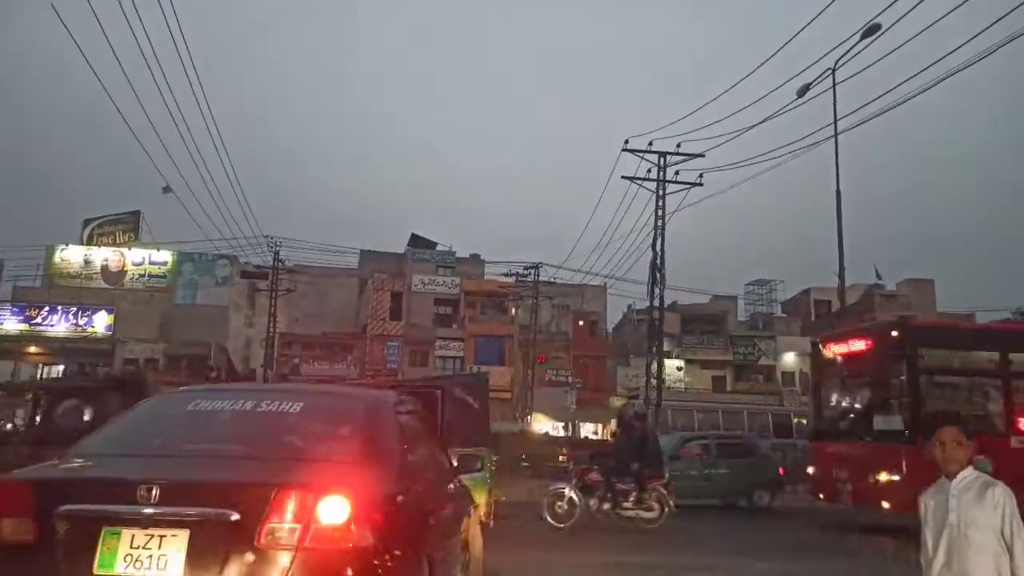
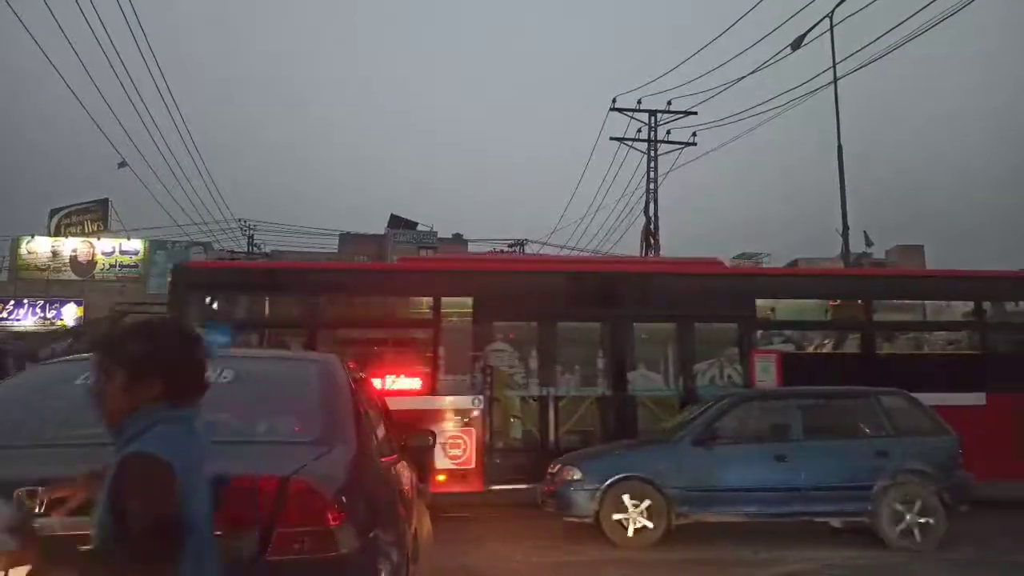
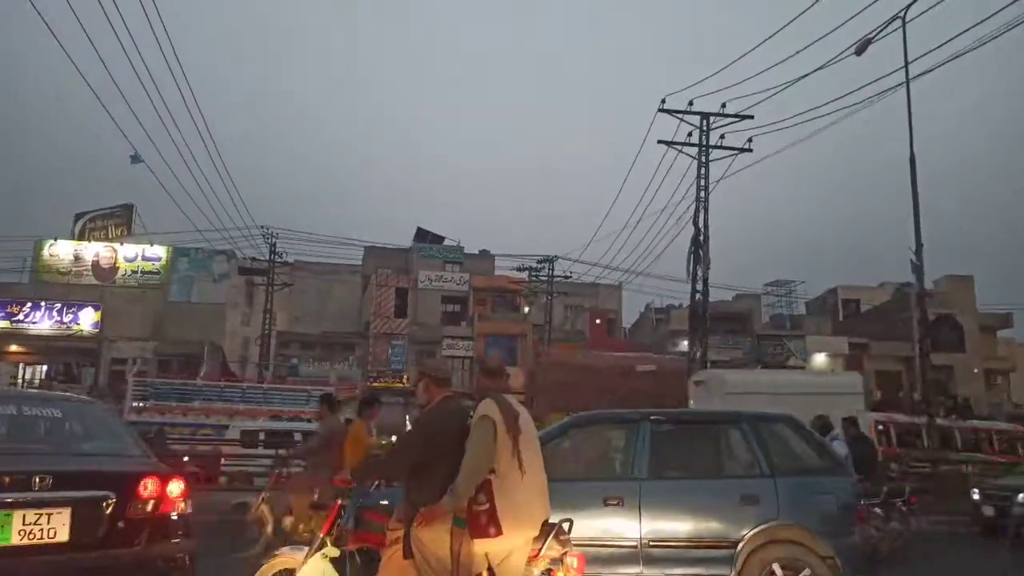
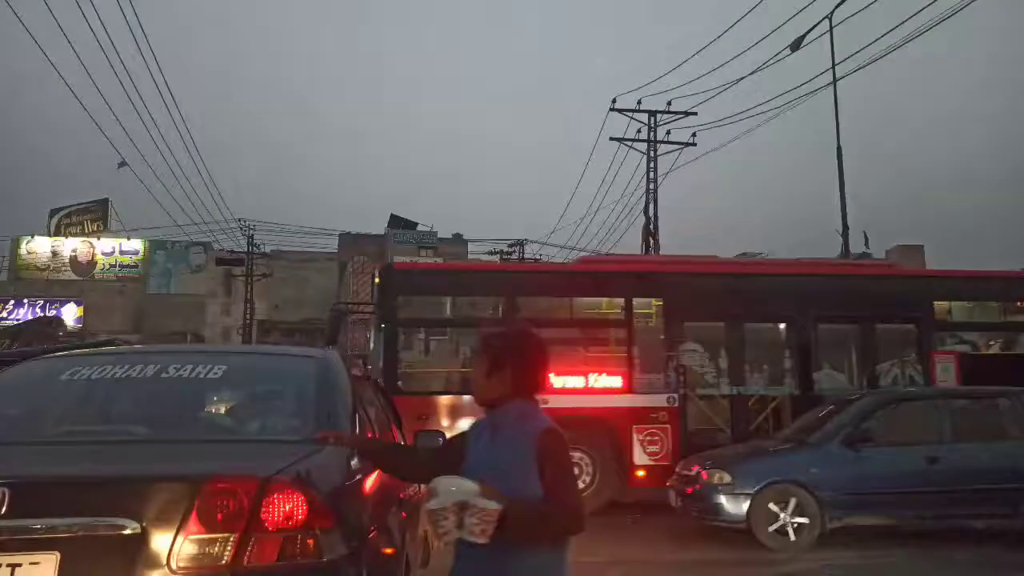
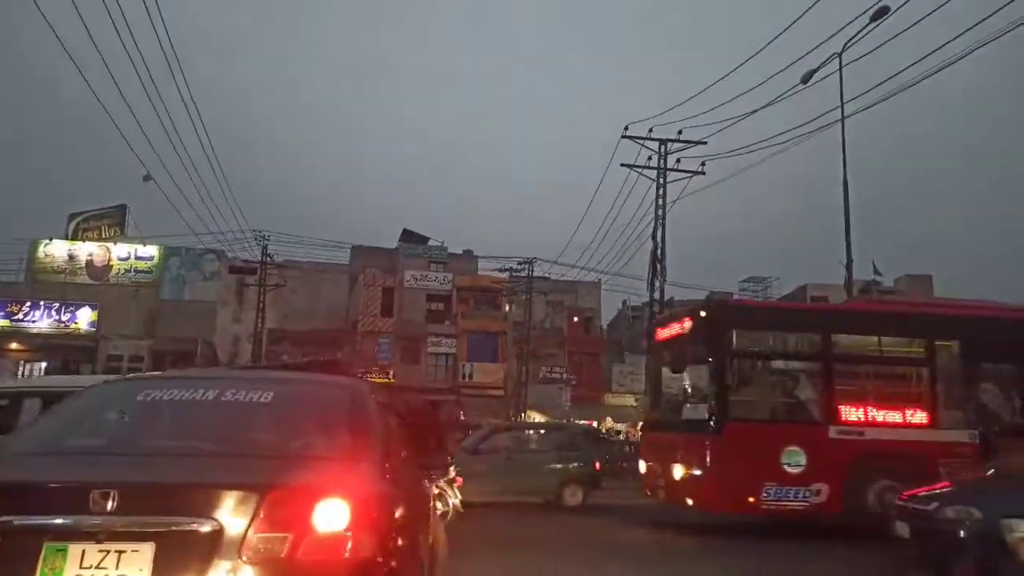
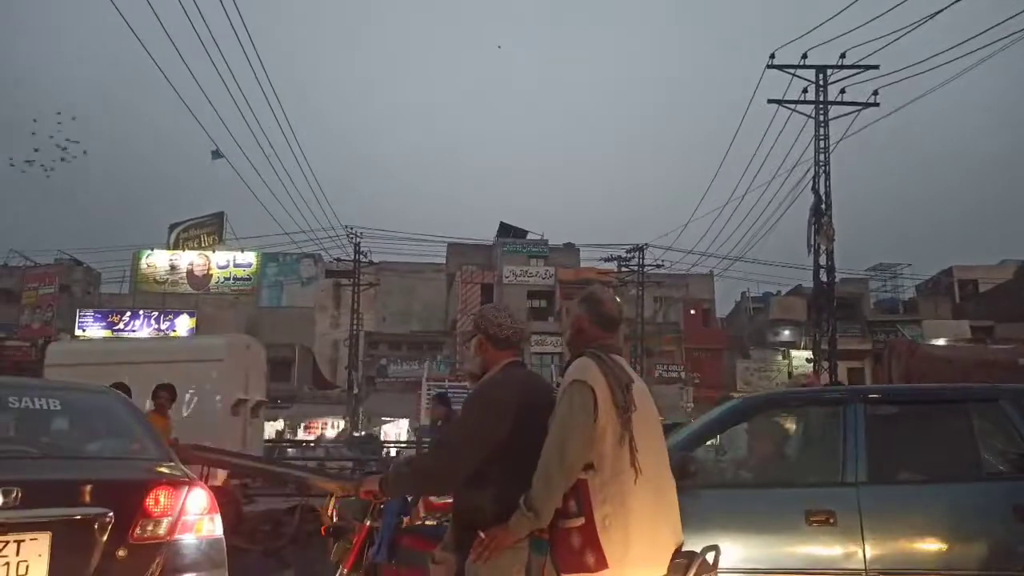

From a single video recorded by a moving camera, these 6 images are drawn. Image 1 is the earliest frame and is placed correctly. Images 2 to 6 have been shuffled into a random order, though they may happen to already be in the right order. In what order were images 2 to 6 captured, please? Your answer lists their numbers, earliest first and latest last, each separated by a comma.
5, 4, 2, 3, 6
